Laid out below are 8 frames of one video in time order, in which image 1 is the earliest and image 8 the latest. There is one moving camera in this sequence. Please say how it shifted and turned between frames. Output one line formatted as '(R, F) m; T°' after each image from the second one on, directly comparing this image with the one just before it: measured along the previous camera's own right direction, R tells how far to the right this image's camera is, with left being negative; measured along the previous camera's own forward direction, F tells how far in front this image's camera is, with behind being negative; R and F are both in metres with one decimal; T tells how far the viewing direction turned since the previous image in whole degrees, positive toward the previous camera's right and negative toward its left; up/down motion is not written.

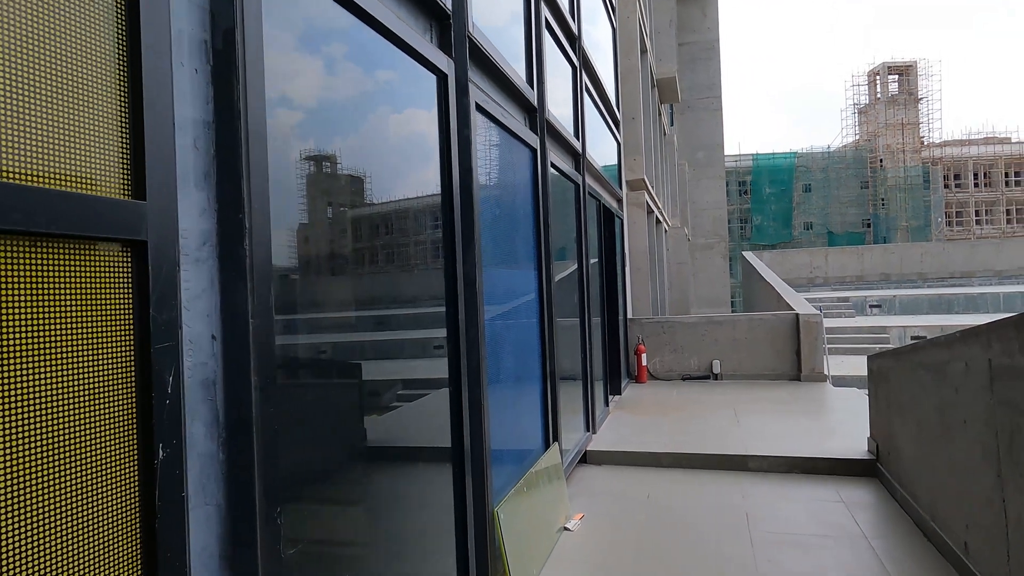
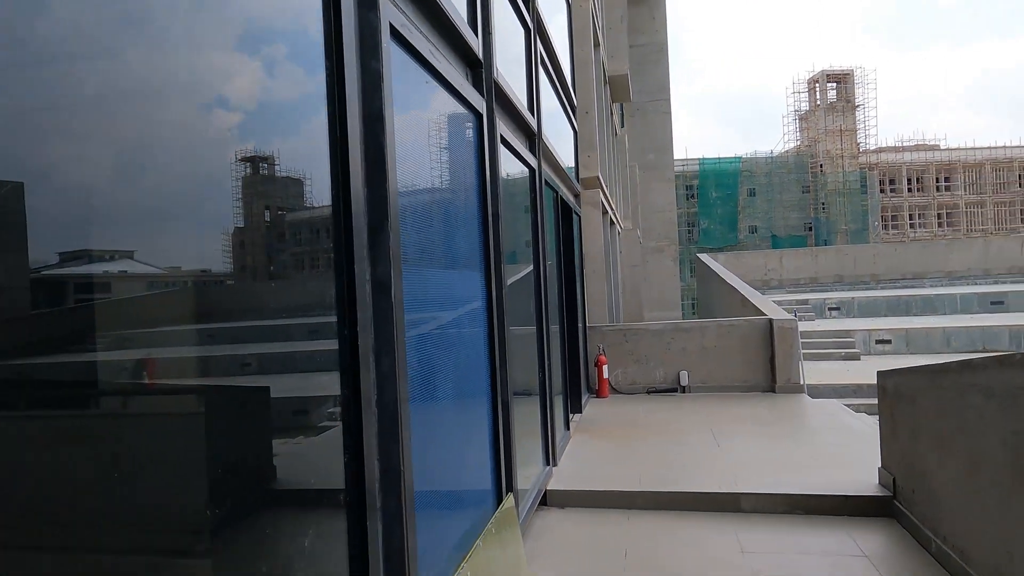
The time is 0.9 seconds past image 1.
(+0.1, +1.0) m; +4°
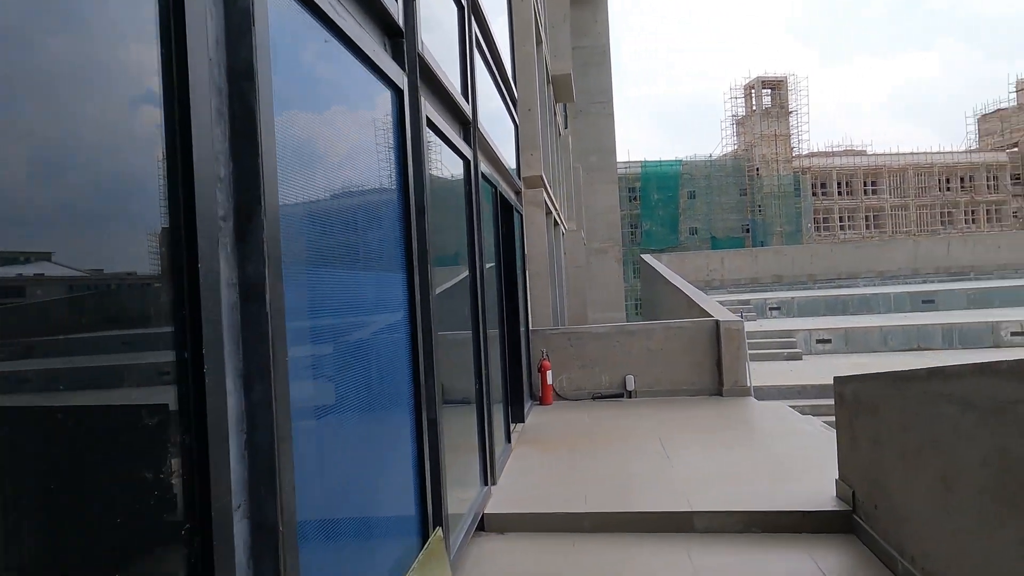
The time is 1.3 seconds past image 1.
(+0.1, +0.4) m; +5°
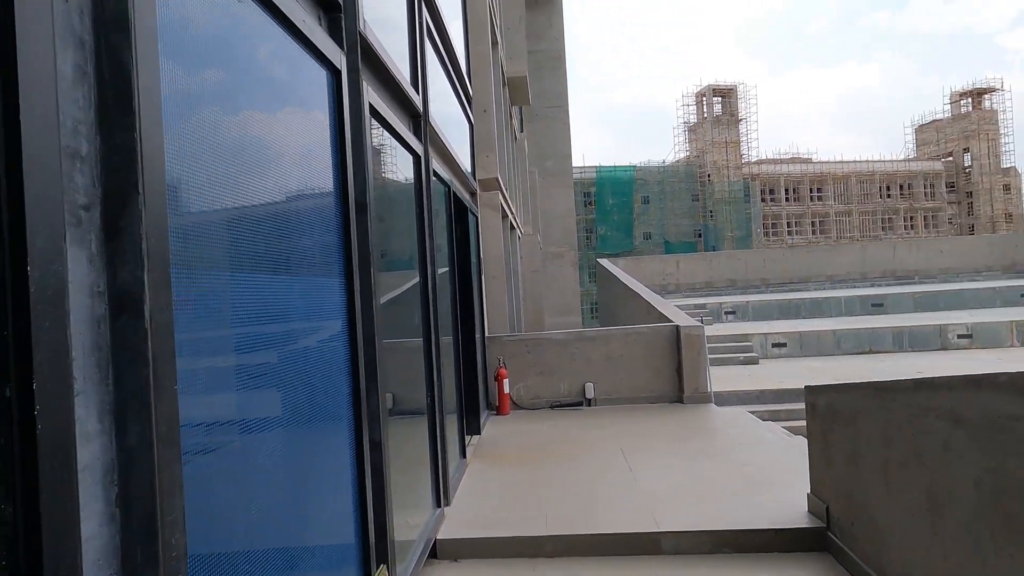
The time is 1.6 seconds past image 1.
(0.0, +0.3) m; +4°
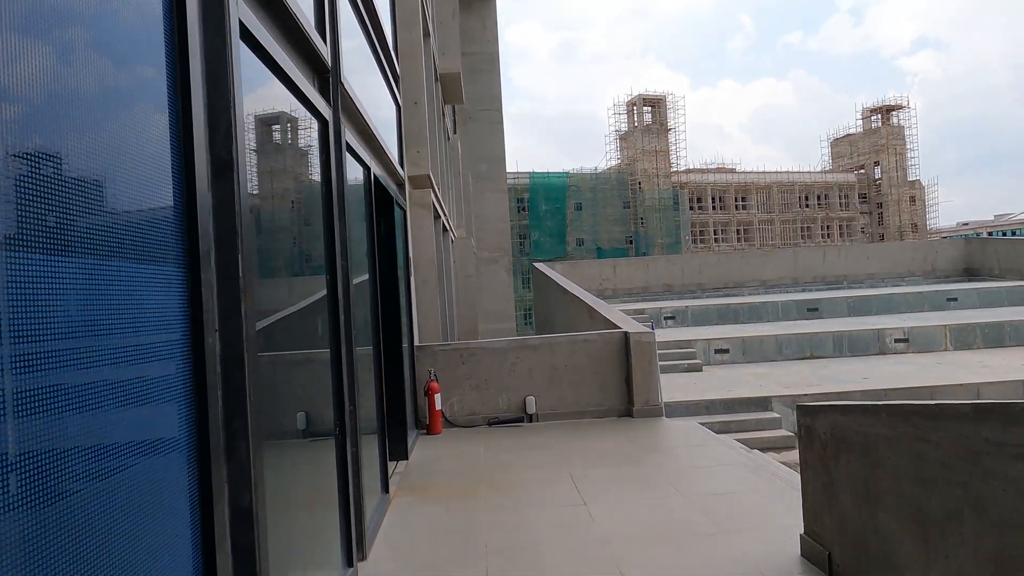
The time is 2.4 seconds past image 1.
(0.0, +0.8) m; +6°
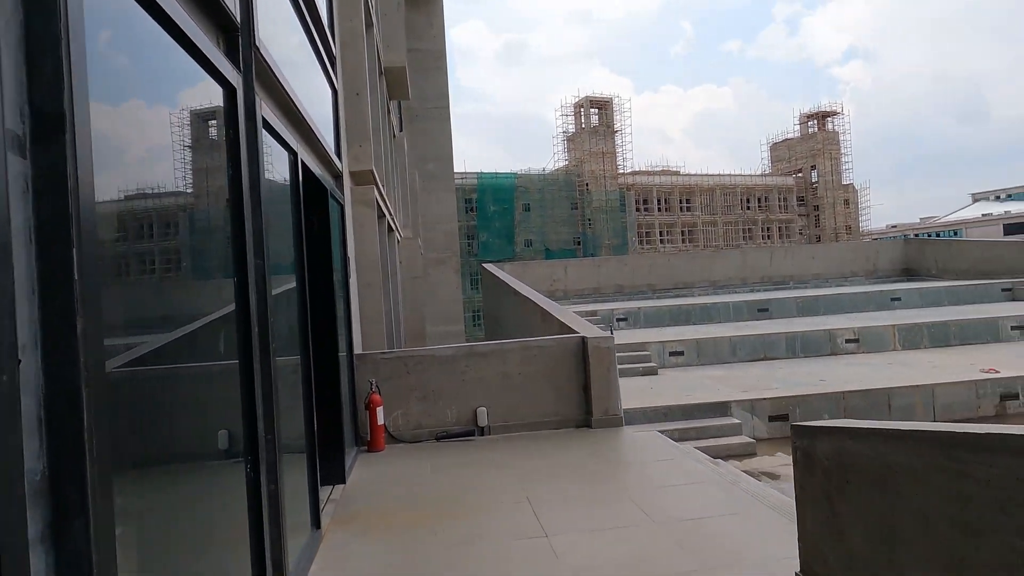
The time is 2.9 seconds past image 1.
(0.0, +0.5) m; +4°
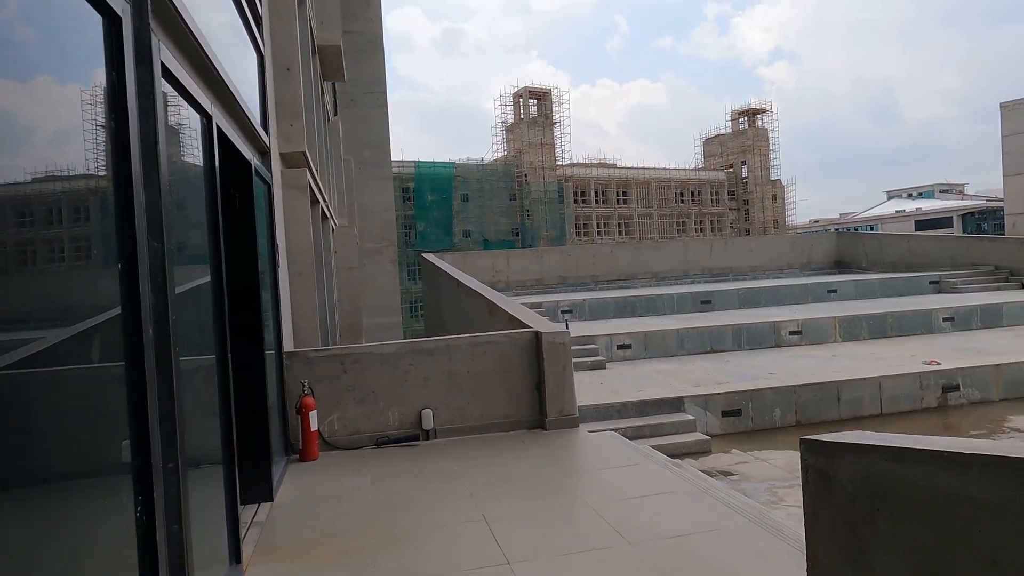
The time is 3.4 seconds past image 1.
(-0.1, +0.5) m; +5°
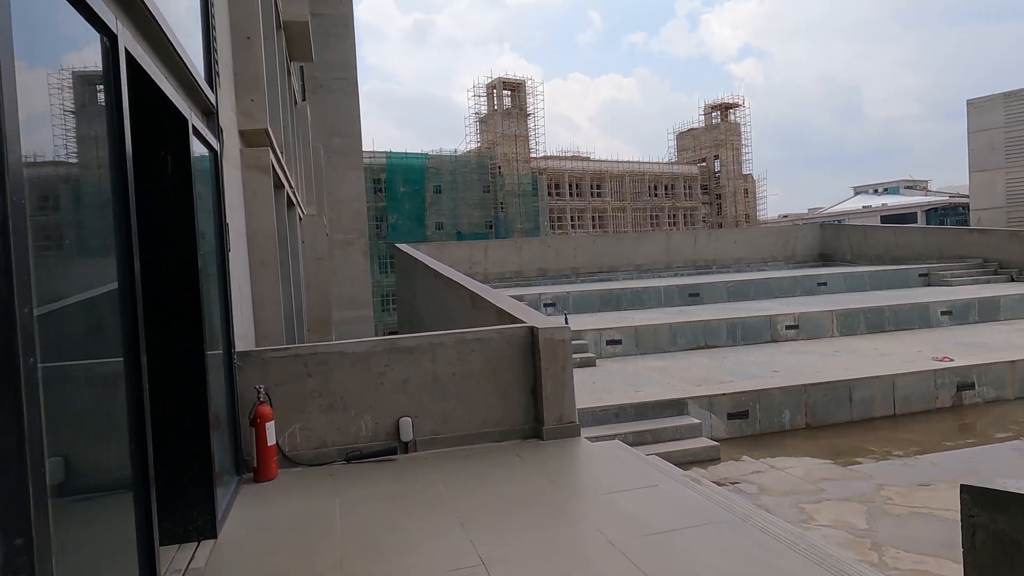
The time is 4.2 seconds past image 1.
(-0.2, +0.8) m; +2°
